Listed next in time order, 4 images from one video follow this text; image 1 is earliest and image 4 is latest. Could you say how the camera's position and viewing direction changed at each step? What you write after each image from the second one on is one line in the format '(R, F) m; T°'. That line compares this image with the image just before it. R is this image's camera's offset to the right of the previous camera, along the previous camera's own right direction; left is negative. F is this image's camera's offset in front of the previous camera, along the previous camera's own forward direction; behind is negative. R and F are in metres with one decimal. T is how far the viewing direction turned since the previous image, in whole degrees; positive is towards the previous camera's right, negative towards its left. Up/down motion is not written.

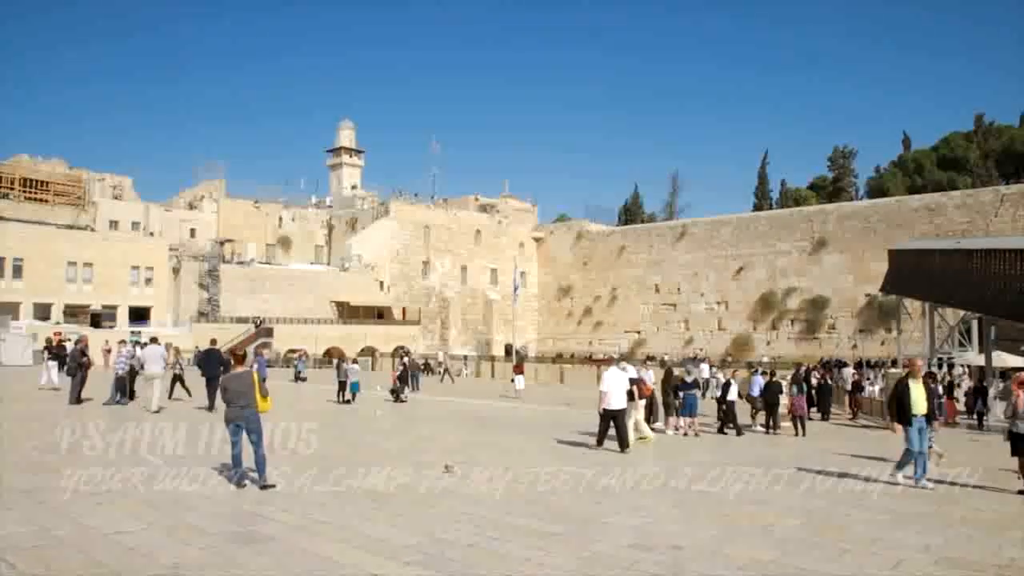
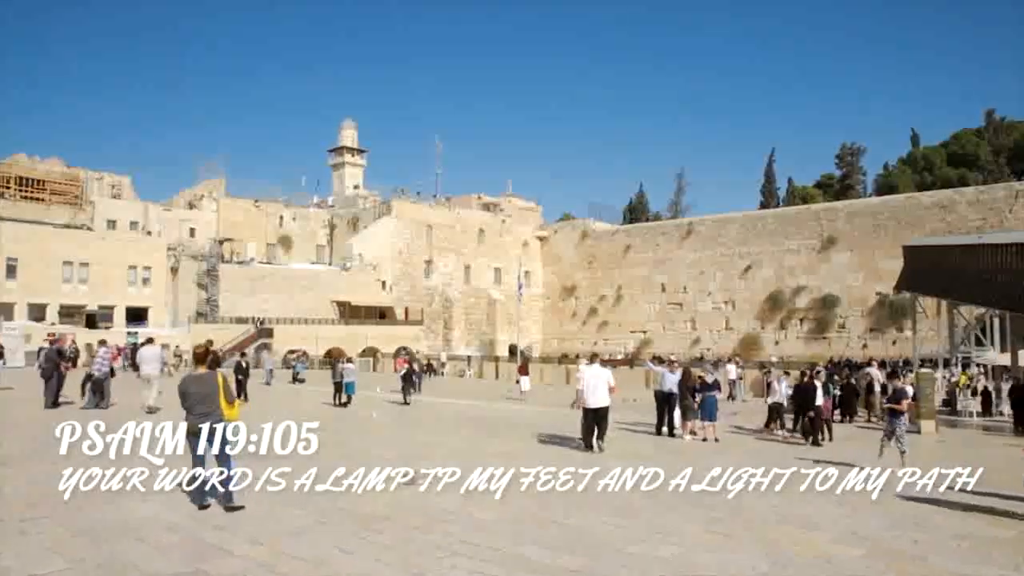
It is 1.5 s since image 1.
(0.0, +0.5) m; 0°
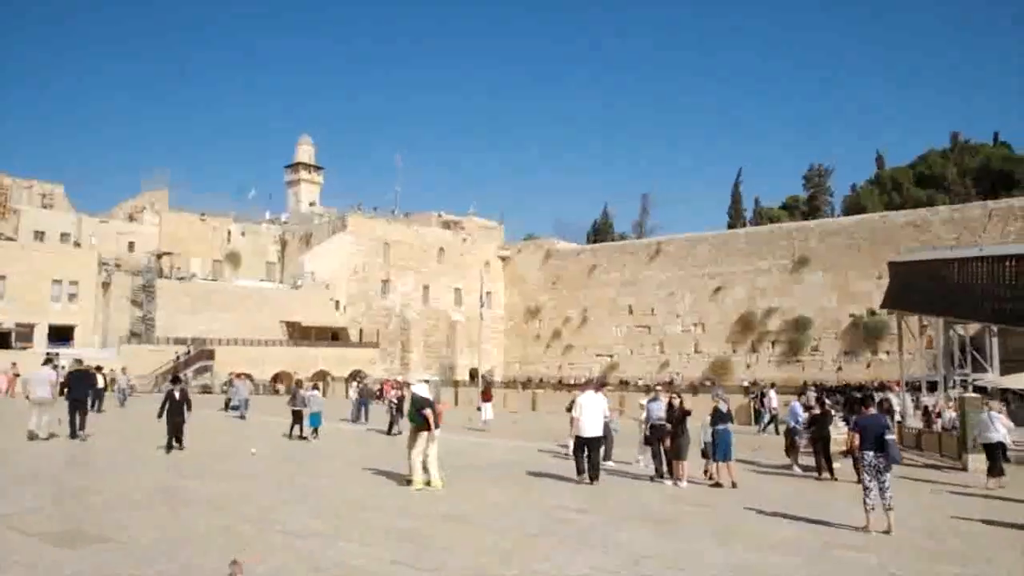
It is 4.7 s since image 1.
(0.0, +1.6) m; +3°
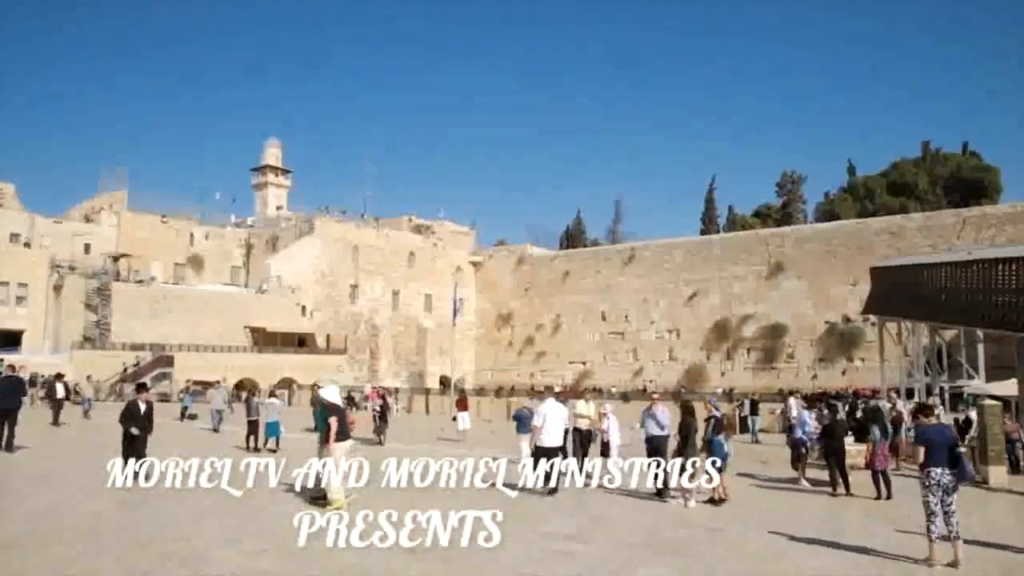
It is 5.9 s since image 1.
(-0.1, +0.7) m; +2°
